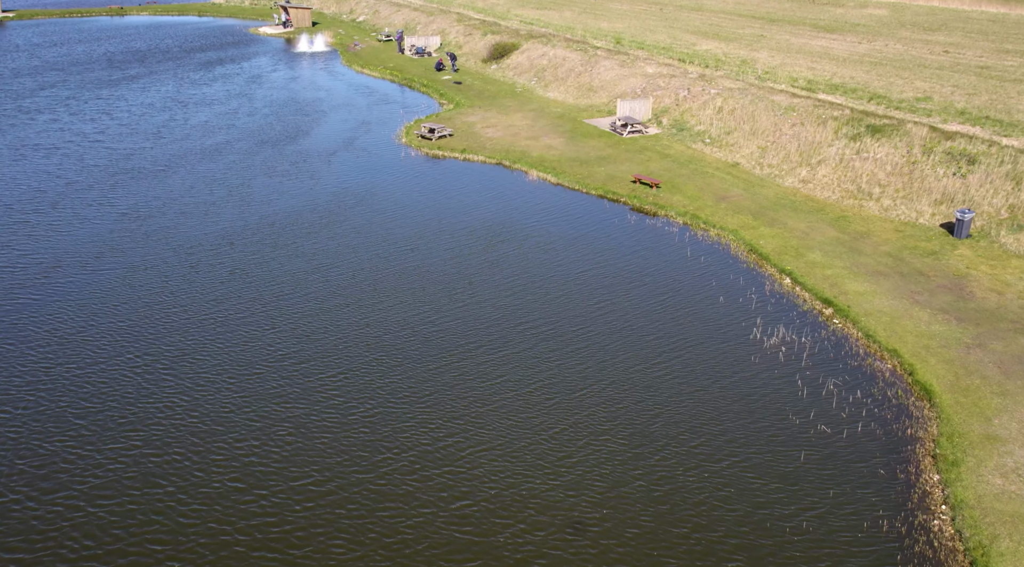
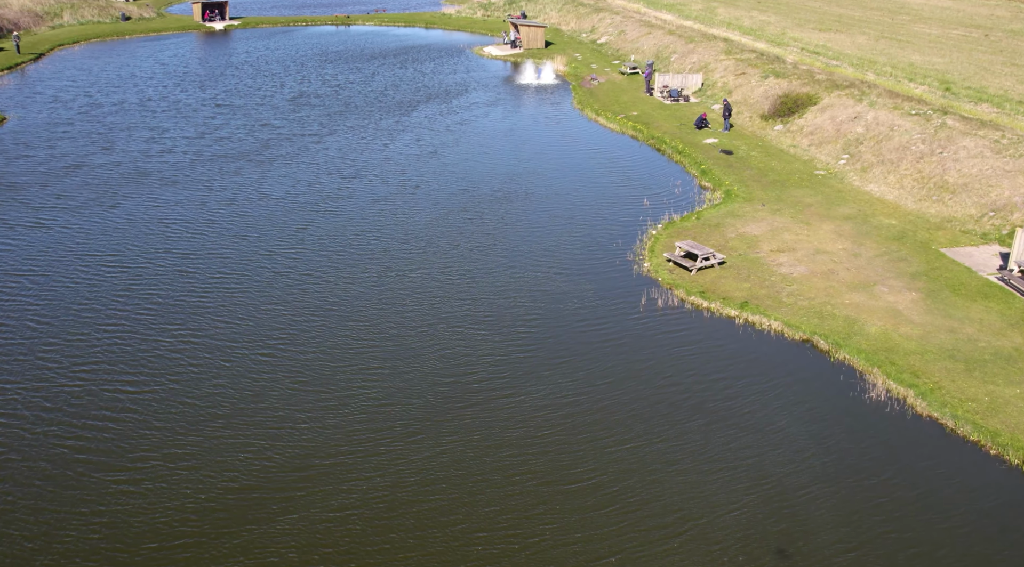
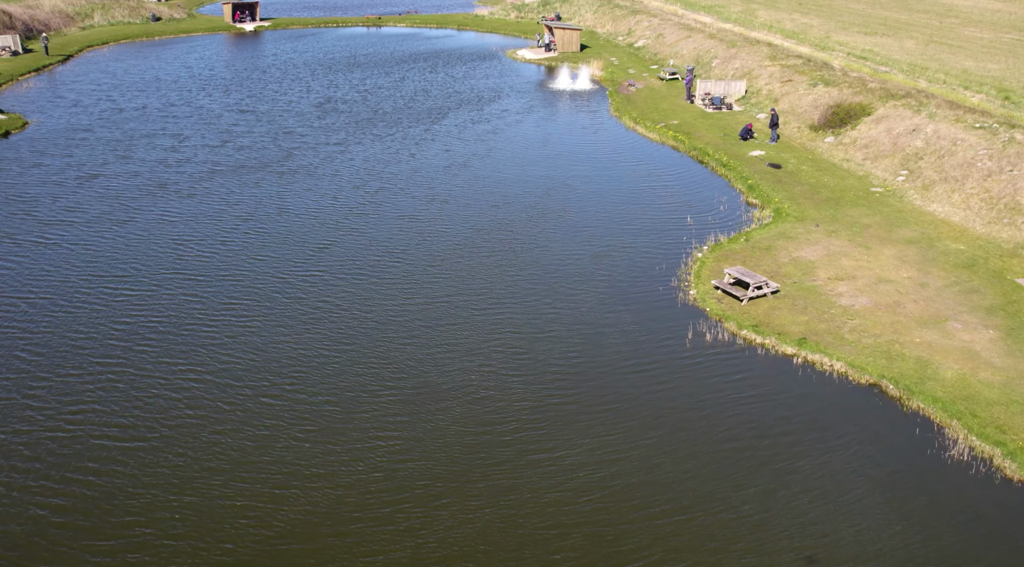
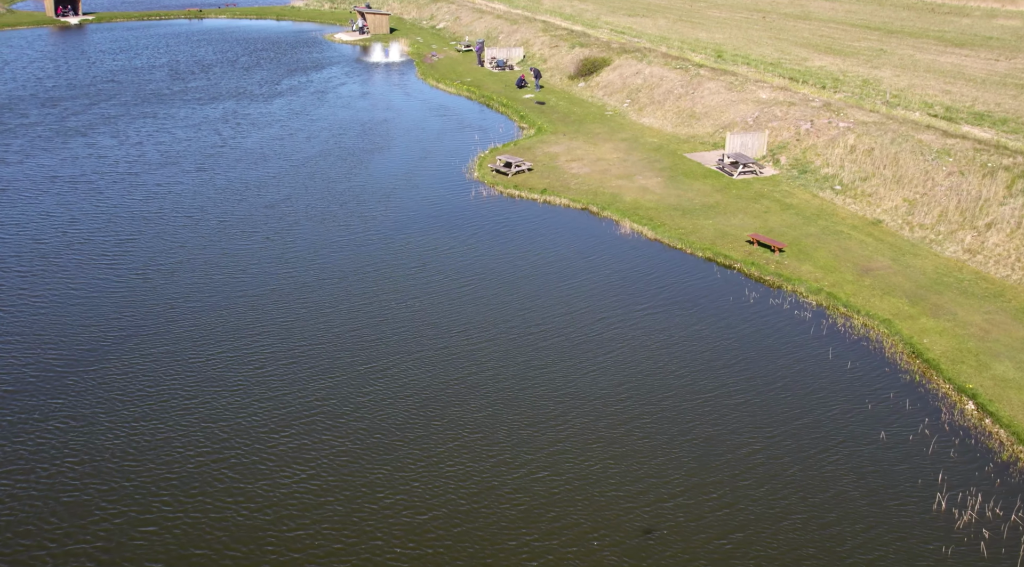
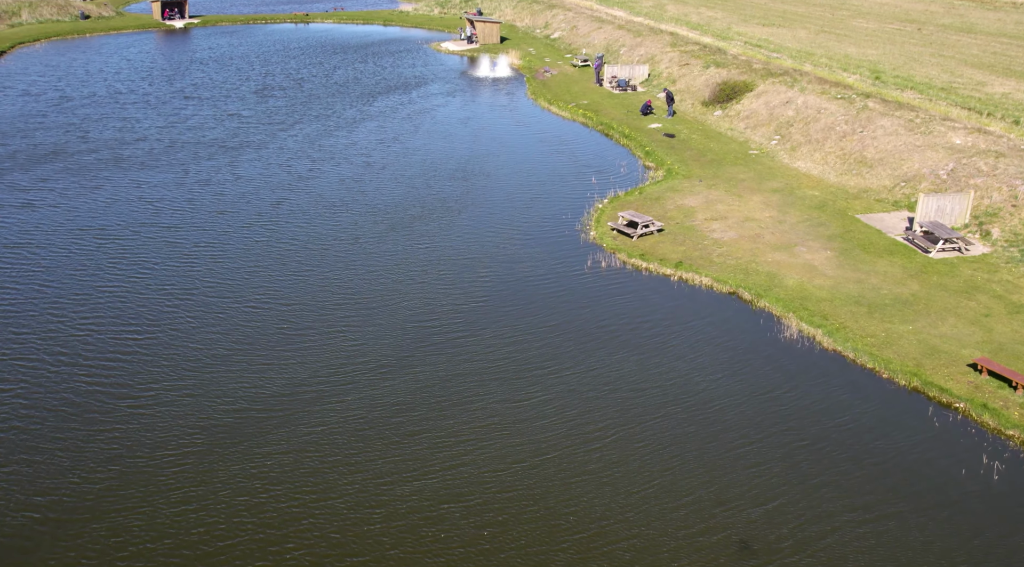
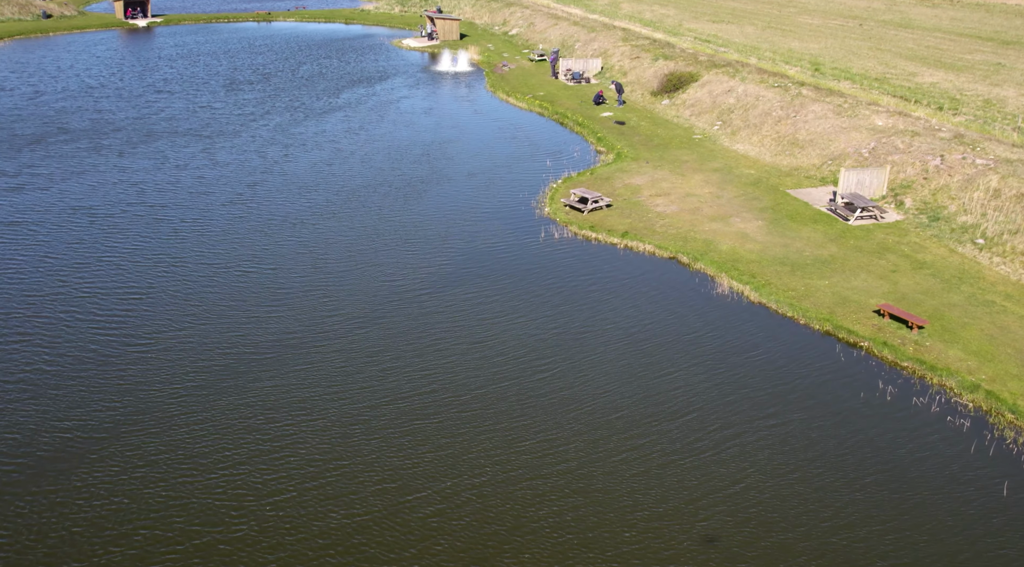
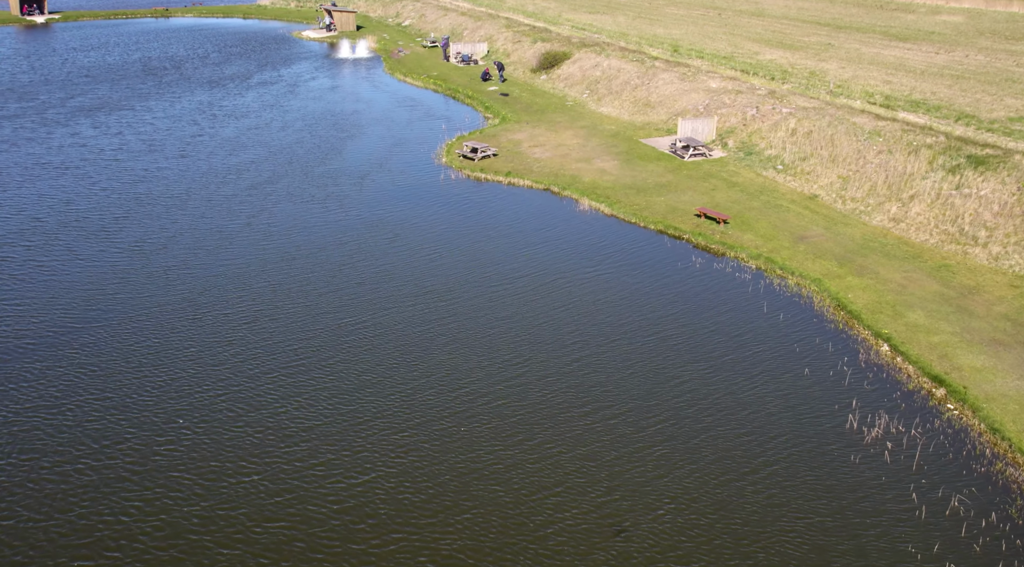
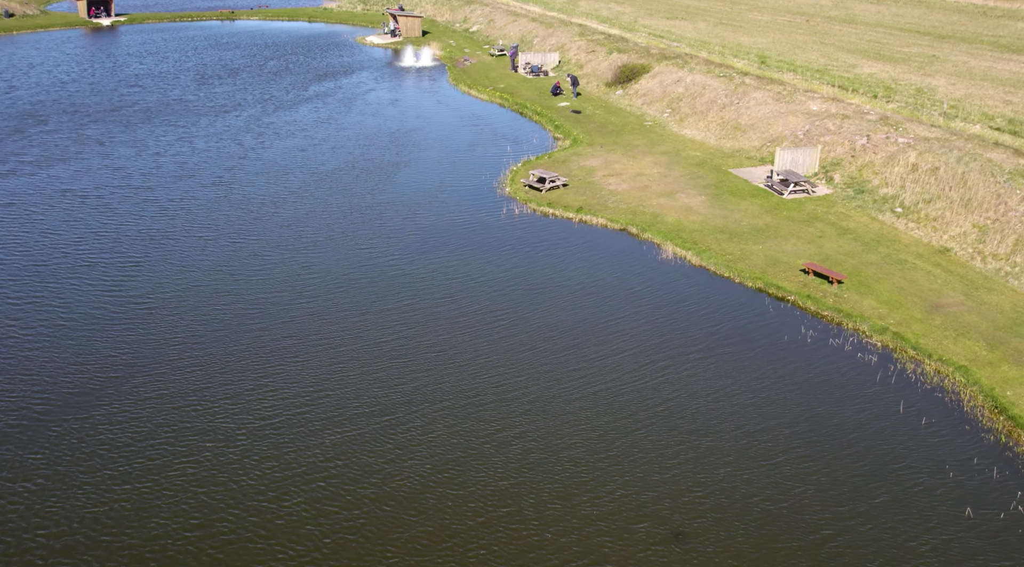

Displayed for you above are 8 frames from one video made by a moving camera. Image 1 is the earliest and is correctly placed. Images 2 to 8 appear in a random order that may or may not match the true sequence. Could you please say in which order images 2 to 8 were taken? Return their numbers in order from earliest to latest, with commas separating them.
7, 4, 8, 6, 5, 2, 3
